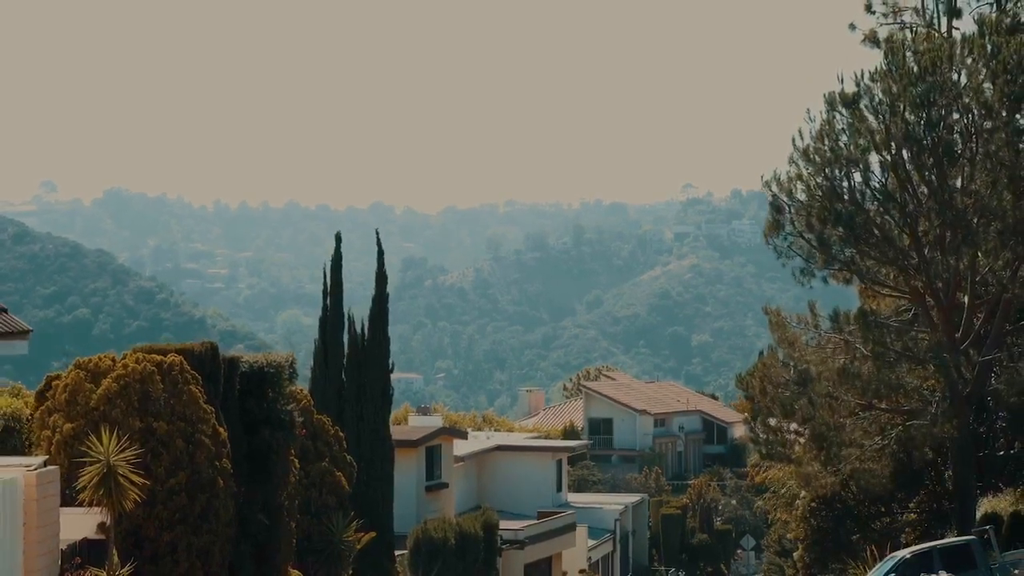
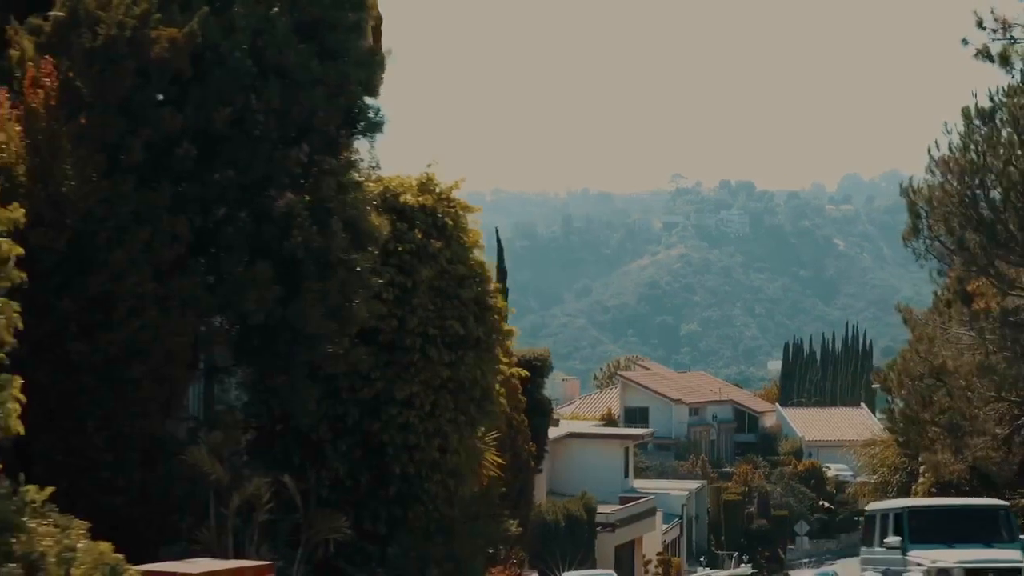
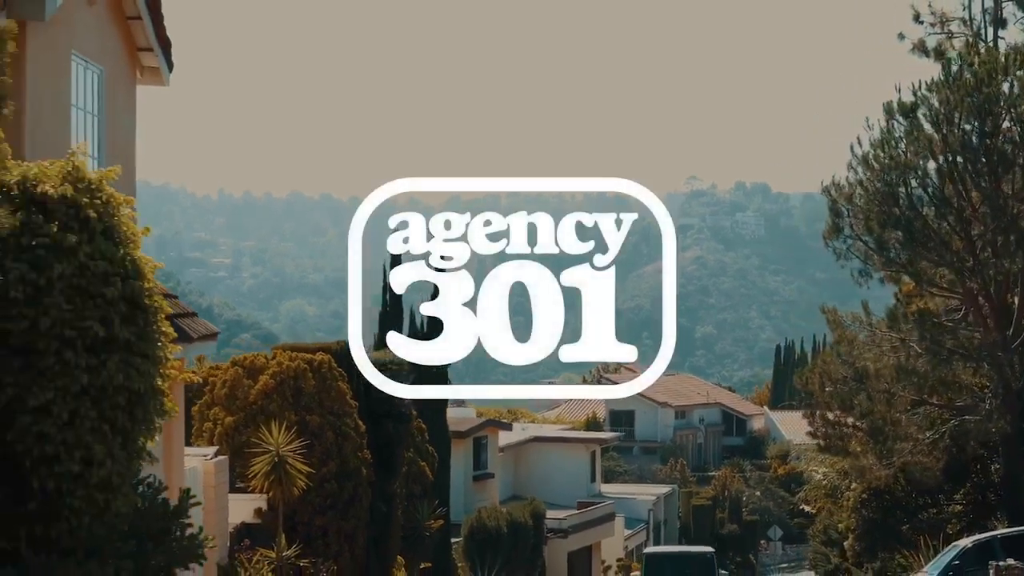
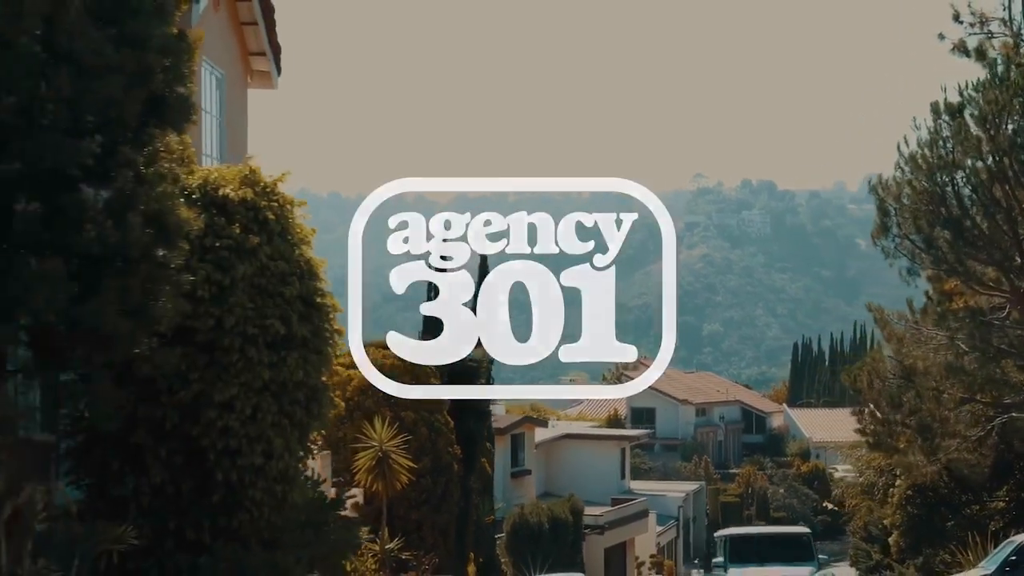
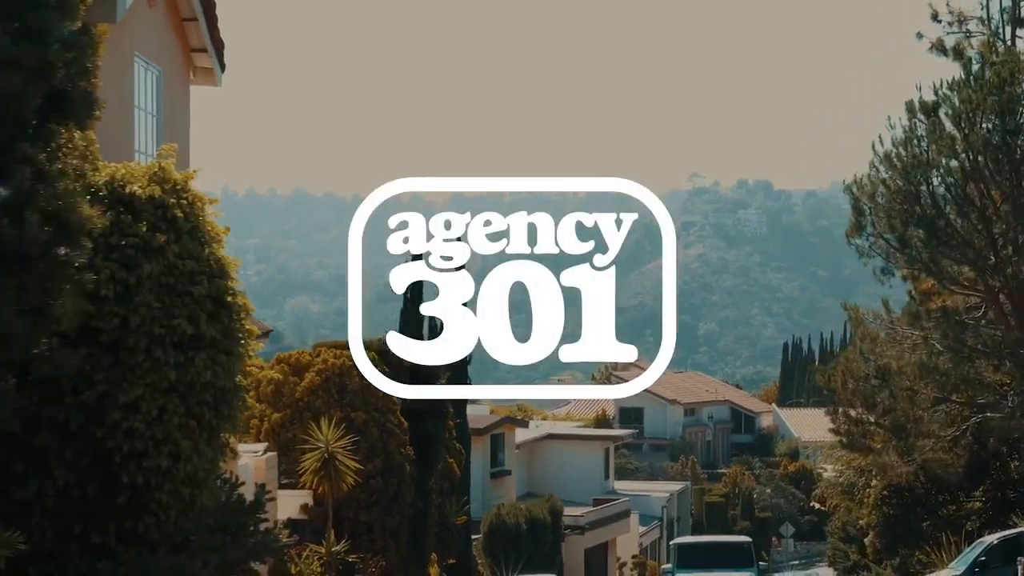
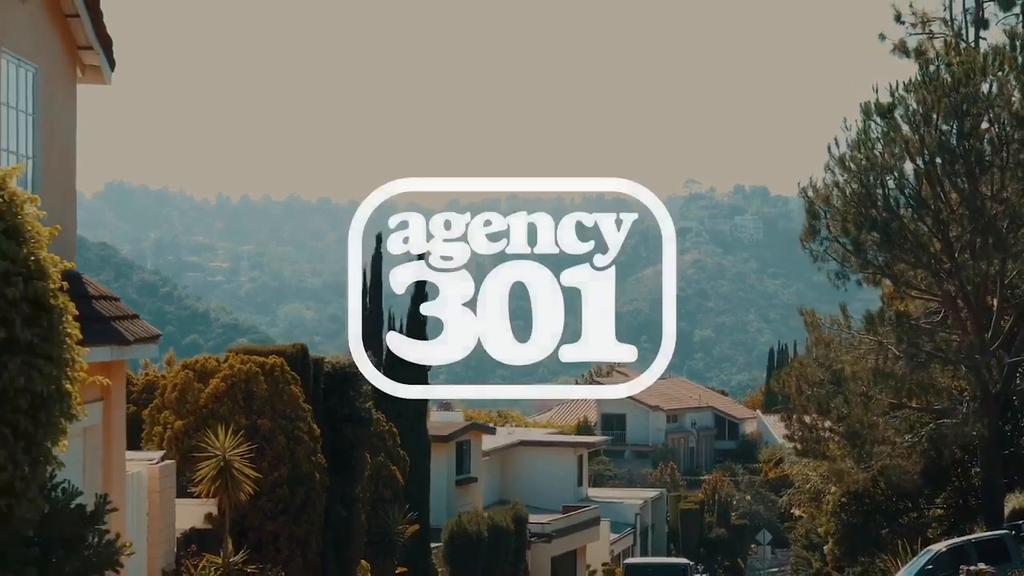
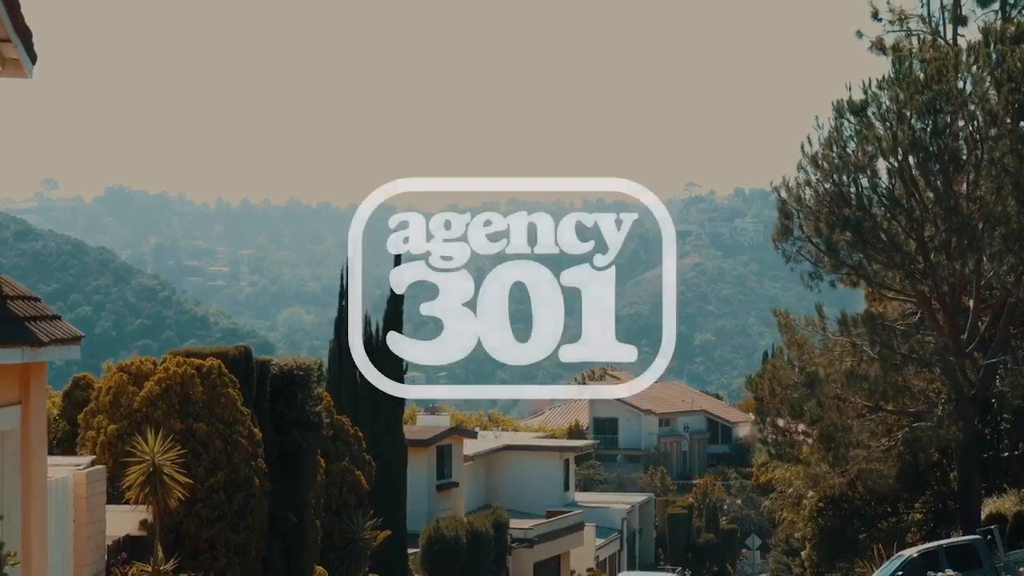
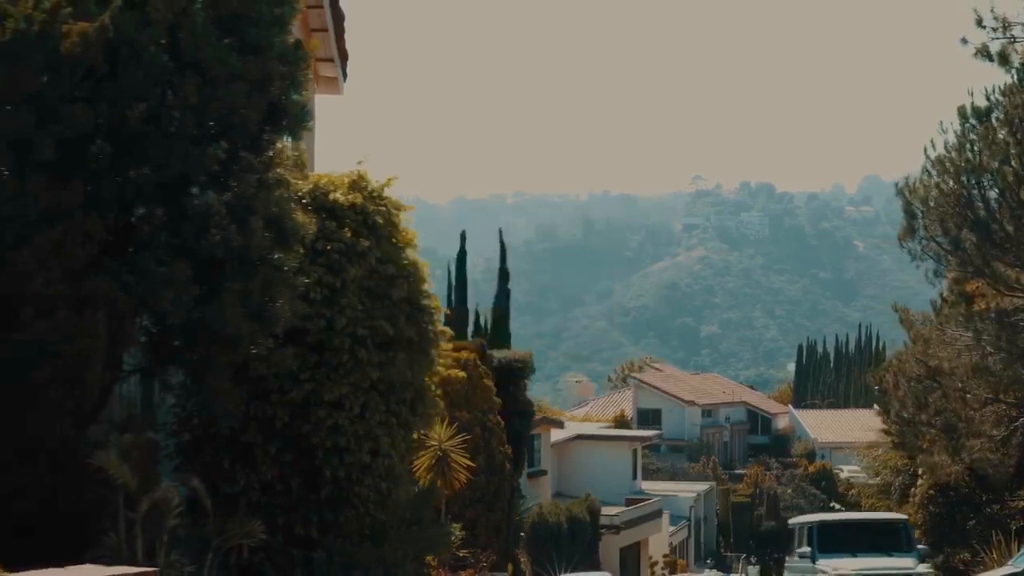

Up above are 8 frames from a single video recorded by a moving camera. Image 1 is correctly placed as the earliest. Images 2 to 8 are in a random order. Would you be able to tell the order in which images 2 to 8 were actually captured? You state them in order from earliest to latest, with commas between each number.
7, 6, 3, 5, 4, 8, 2
